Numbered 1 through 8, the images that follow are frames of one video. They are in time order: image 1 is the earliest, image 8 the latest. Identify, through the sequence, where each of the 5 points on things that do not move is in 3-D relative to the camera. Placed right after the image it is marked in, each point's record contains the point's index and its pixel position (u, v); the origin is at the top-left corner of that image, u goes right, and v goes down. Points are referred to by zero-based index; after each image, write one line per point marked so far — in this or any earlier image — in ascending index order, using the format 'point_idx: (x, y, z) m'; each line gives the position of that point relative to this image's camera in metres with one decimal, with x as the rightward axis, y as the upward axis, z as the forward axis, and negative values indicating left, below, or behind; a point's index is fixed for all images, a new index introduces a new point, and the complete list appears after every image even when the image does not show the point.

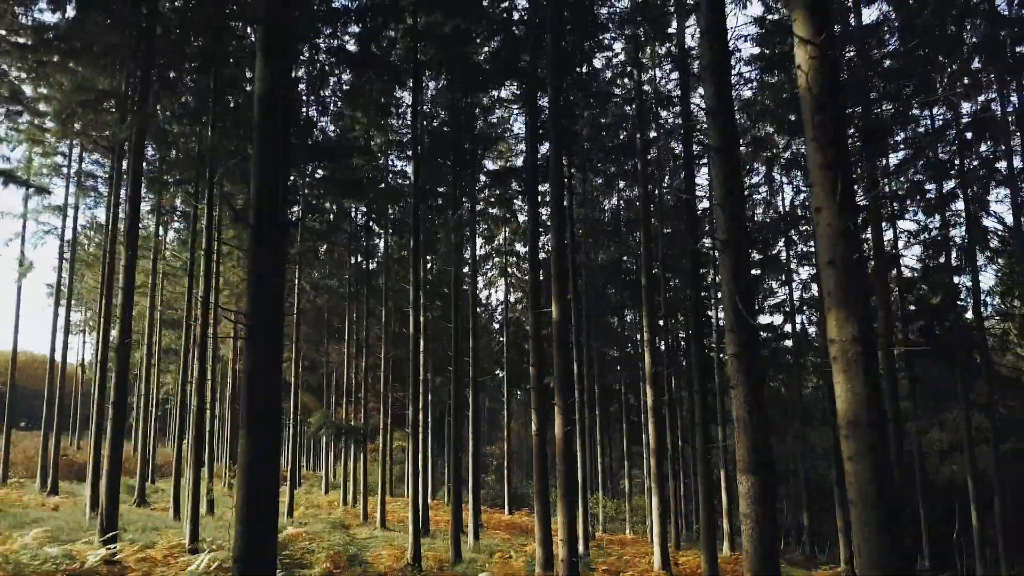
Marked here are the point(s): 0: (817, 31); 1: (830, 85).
0: (+1.4, +1.1, +4.1) m
1: (+1.4, +0.9, +4.0) m
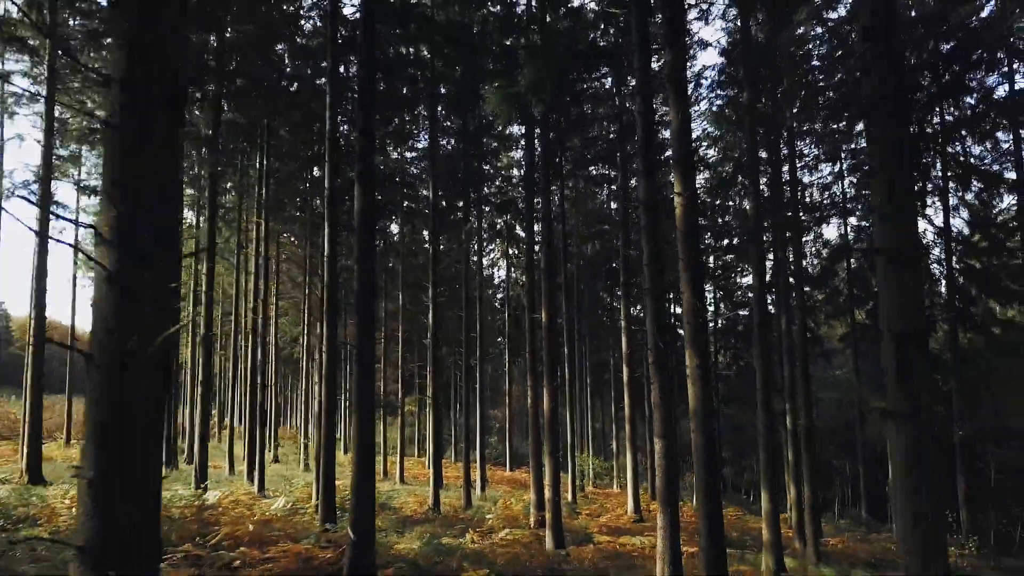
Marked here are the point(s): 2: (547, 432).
0: (+1.4, +0.8, +6.4) m
1: (+1.4, +0.6, +6.4) m
2: (+0.6, -2.3, +13.2) m
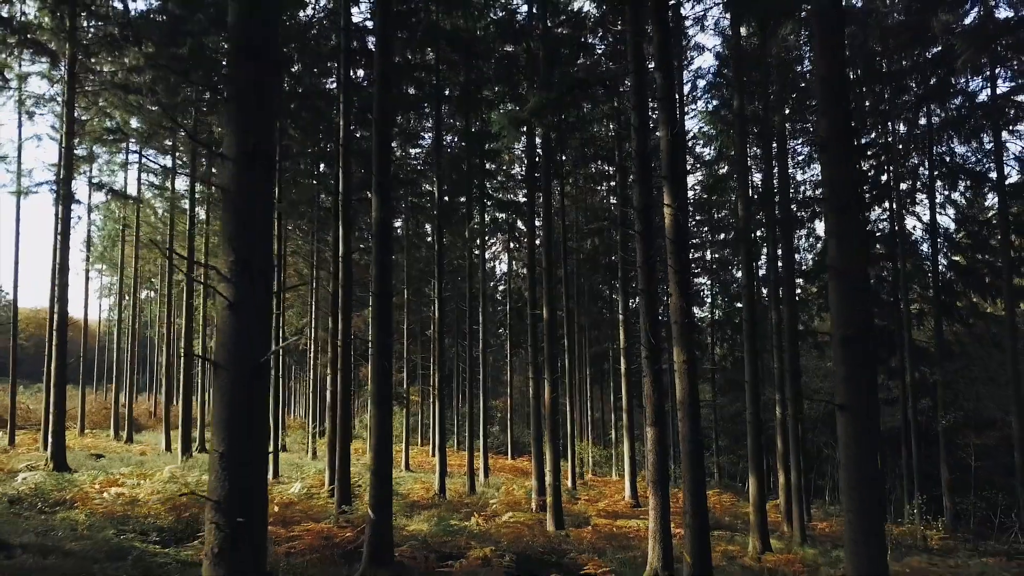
0: (+1.4, +0.8, +7.0) m
1: (+1.4, +0.6, +7.0) m
2: (+0.6, -2.2, +13.8) m
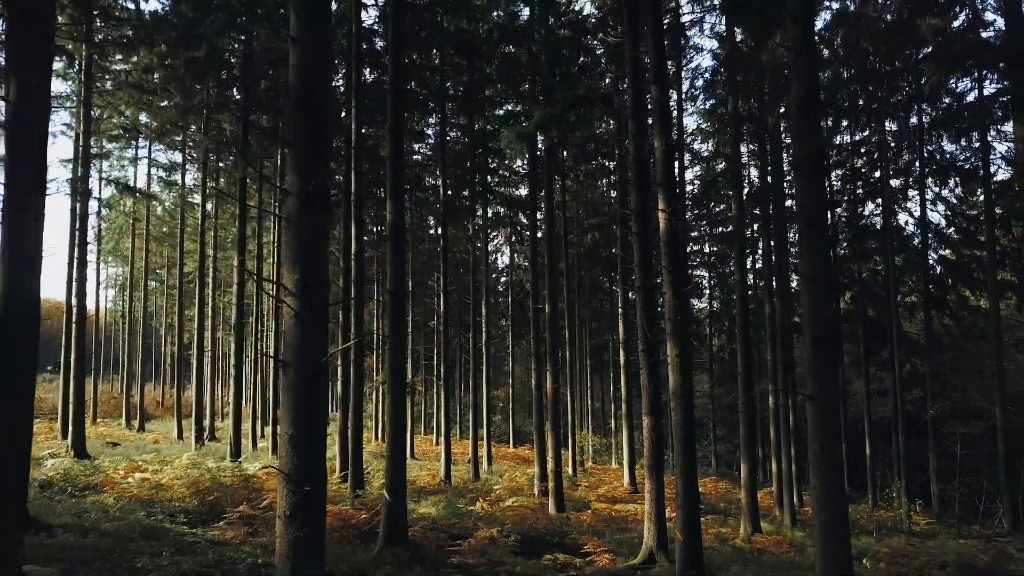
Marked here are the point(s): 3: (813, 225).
0: (+1.5, +0.8, +7.5) m
1: (+1.5, +0.6, +7.5) m
2: (+0.6, -2.1, +14.3) m
3: (+1.8, +0.4, +4.9) m
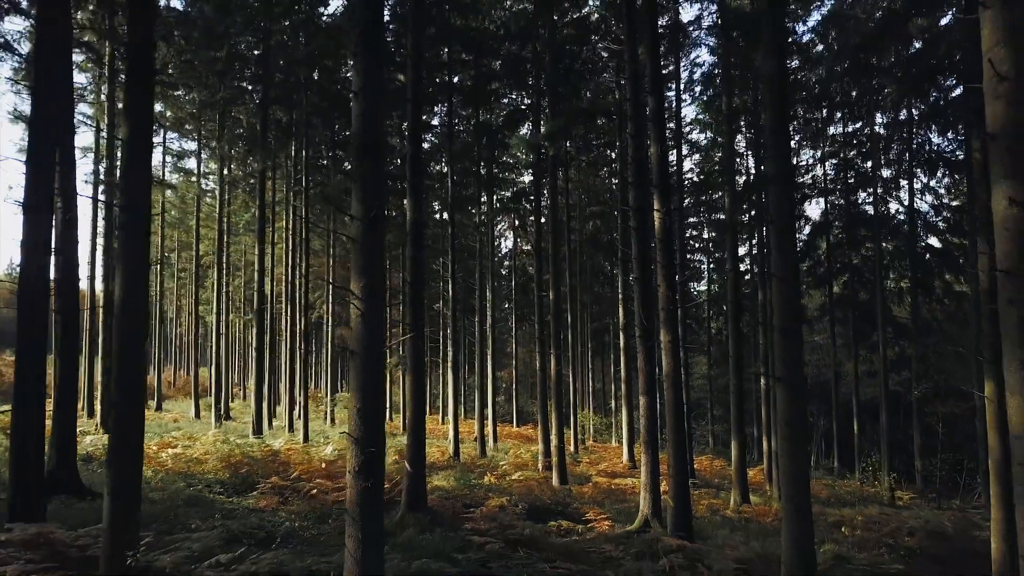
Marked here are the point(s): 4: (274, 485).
0: (+1.5, +0.9, +8.2) m
1: (+1.6, +0.7, +8.2) m
2: (+0.7, -1.9, +15.1) m
3: (+1.9, +0.4, +5.6) m
4: (-2.6, -2.2, +9.0) m
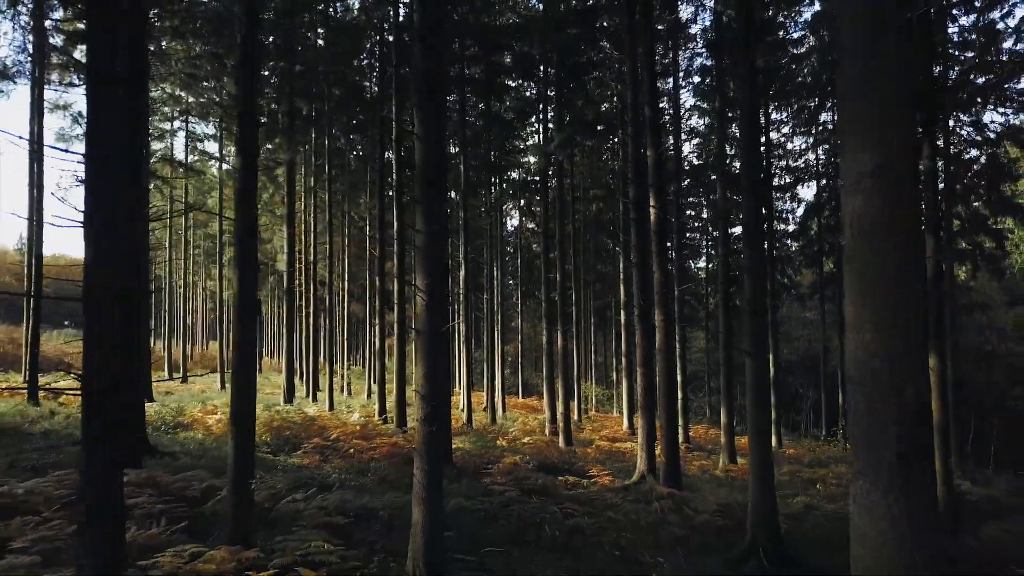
0: (+1.7, +1.1, +9.3) m
1: (+1.7, +0.8, +9.3) m
2: (+0.9, -1.5, +16.3) m
3: (+2.0, +0.5, +6.7) m
4: (-2.5, -2.0, +10.2) m
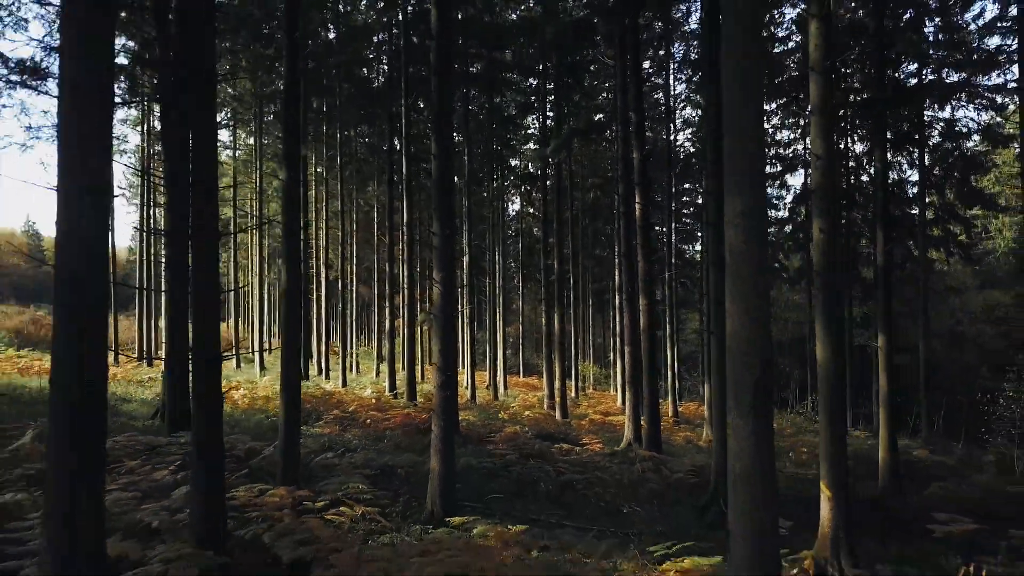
0: (+1.7, +1.2, +10.3) m
1: (+1.7, +1.0, +10.3) m
2: (+0.9, -1.2, +17.3) m
3: (+2.0, +0.6, +7.7) m
4: (-2.4, -1.8, +11.3) m
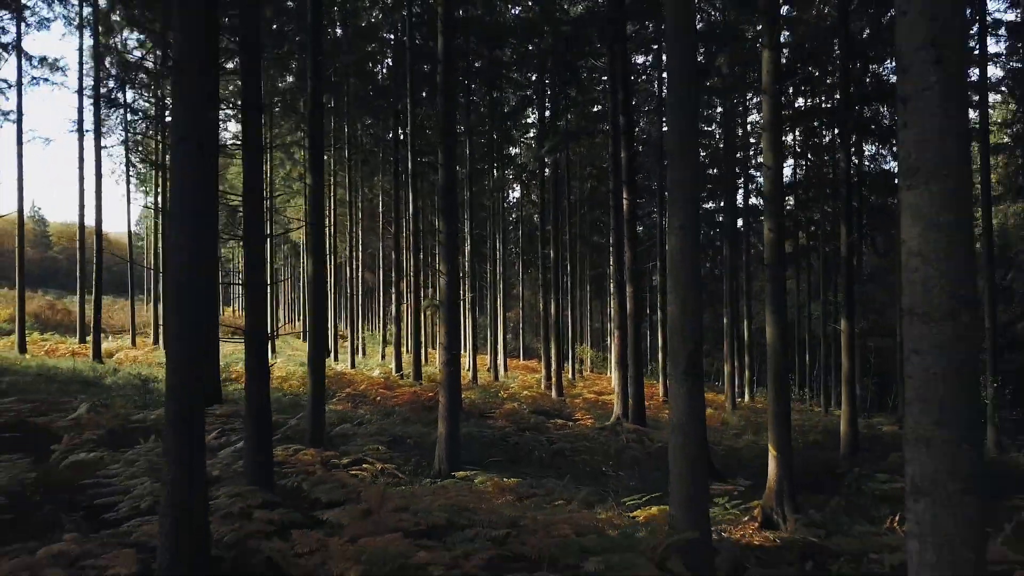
0: (+1.7, +1.4, +11.2) m
1: (+1.7, +1.2, +11.2) m
2: (+0.9, -0.9, +18.3) m
3: (+2.0, +0.7, +8.6) m
4: (-2.5, -1.6, +12.2) m
